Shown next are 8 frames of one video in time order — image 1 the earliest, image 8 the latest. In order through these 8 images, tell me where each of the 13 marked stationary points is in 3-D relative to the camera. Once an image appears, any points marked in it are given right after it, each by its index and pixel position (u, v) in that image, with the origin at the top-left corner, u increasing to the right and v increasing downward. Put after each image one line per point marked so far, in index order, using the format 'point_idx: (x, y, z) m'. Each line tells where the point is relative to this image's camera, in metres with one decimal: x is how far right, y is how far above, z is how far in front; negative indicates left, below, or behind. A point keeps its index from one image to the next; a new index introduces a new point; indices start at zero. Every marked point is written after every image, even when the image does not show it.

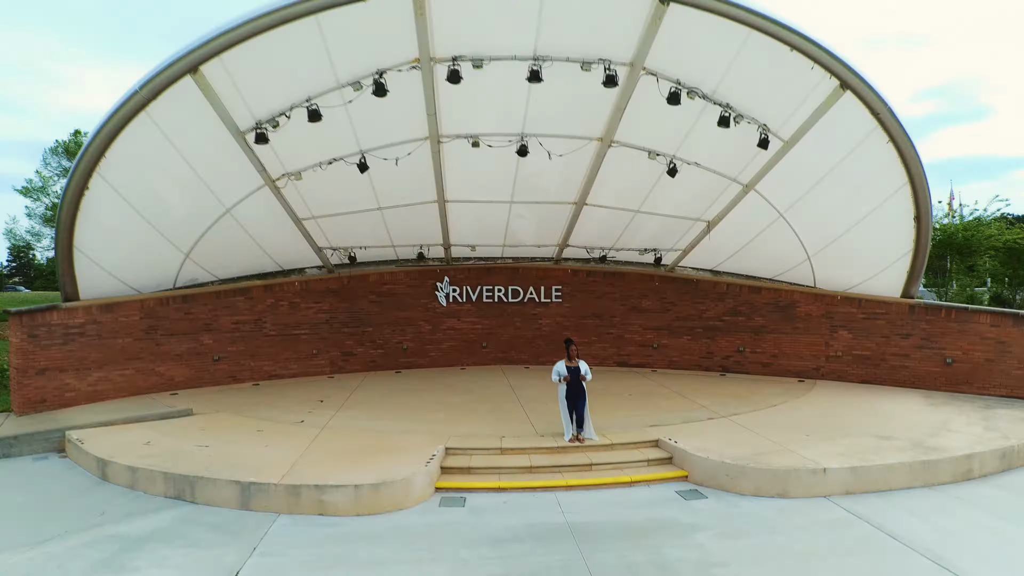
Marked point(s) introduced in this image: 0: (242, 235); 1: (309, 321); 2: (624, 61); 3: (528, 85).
0: (-2.6, +0.5, +8.0) m
1: (-2.3, -0.4, +9.4) m
2: (+0.8, +1.5, +5.6) m
3: (+0.1, +1.4, +5.8) m
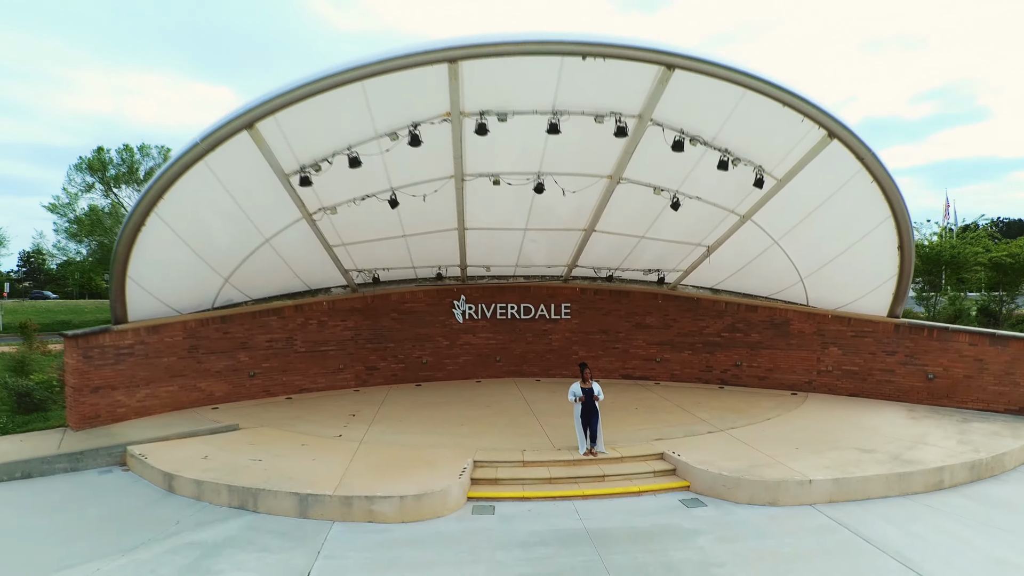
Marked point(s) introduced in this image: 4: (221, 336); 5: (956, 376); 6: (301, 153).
0: (-2.5, +0.3, +8.7) m
1: (-2.1, -0.6, +10.0) m
2: (+0.9, +1.3, +6.2) m
3: (+0.3, +1.2, +6.5) m
4: (-3.1, -0.5, +9.0) m
5: (+4.6, -0.9, +8.6) m
6: (-1.6, +1.0, +6.4) m
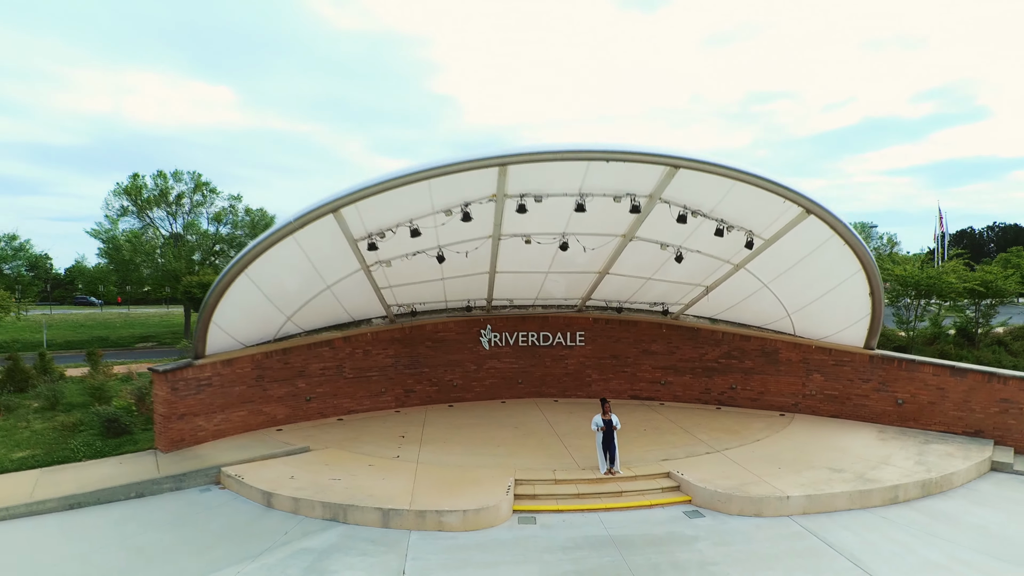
0: (-2.2, -0.1, +10.0) m
1: (-1.8, -1.0, +11.4) m
2: (+1.2, +0.8, +7.6) m
3: (+0.6, +0.7, +7.8) m
4: (-2.8, -1.0, +10.3) m
5: (+4.9, -1.4, +9.9) m
6: (-1.3, +0.6, +7.7) m
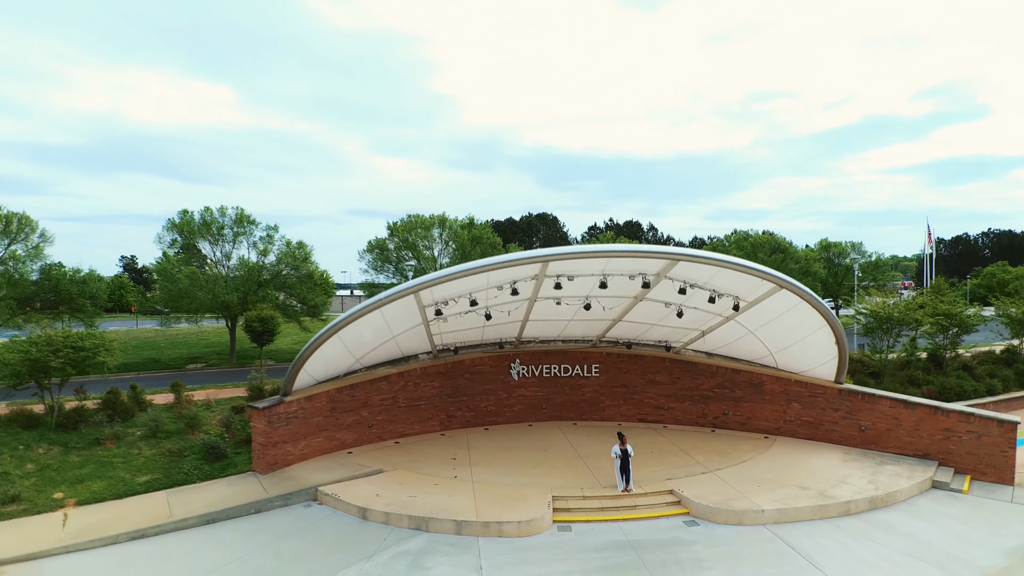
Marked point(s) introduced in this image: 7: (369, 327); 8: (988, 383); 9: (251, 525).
0: (-1.7, -0.8, +12.1) m
1: (-1.4, -1.7, +13.5) m
2: (+1.6, +0.2, +9.7) m
3: (+1.0, +0.1, +10.0) m
4: (-2.4, -1.6, +12.4) m
5: (+5.3, -2.0, +12.0) m
6: (-0.9, -0.1, +9.8) m
7: (-1.8, -0.5, +10.7) m
8: (+9.8, -2.0, +17.2) m
9: (-2.9, -2.6, +9.2) m
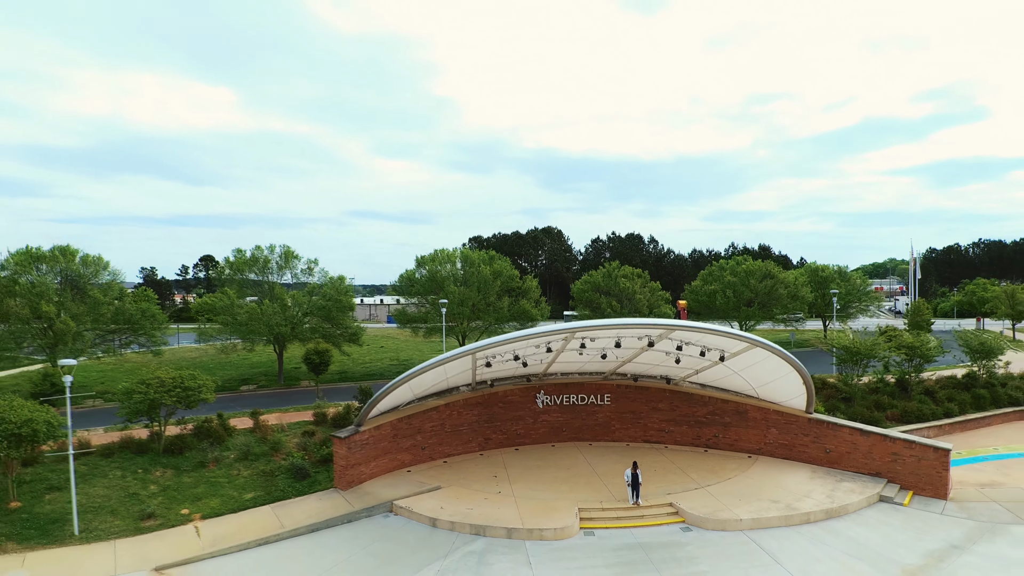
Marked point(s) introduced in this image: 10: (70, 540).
0: (-1.2, -1.7, +14.9) m
1: (-0.8, -2.6, +16.2) m
2: (+2.1, -0.7, +12.4) m
3: (+1.5, -0.8, +12.7) m
4: (-1.9, -2.5, +15.2) m
5: (+5.8, -2.9, +14.7) m
6: (-0.4, -1.0, +12.6) m
7: (-1.3, -1.3, +13.4) m
8: (+10.4, -2.8, +20.0) m
9: (-2.4, -3.5, +12.0) m
10: (-6.2, -3.6, +11.7) m
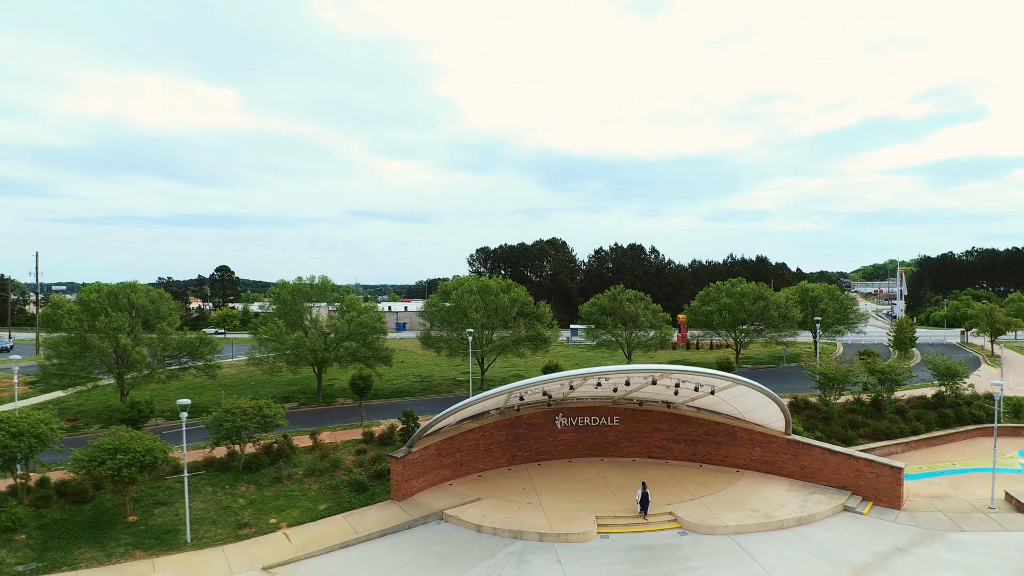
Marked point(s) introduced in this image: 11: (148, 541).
0: (-0.7, -2.6, +17.7) m
1: (-0.3, -3.5, +19.0) m
2: (+2.7, -1.6, +15.2) m
3: (+2.0, -1.7, +15.5) m
4: (-1.3, -3.4, +18.0) m
5: (+6.3, -3.8, +17.5) m
6: (+0.1, -1.8, +15.4) m
7: (-0.8, -2.2, +16.2) m
8: (+10.9, -3.7, +22.8) m
9: (-1.8, -4.4, +14.8) m
10: (-5.7, -4.5, +14.5) m
11: (-6.4, -4.4, +14.6) m
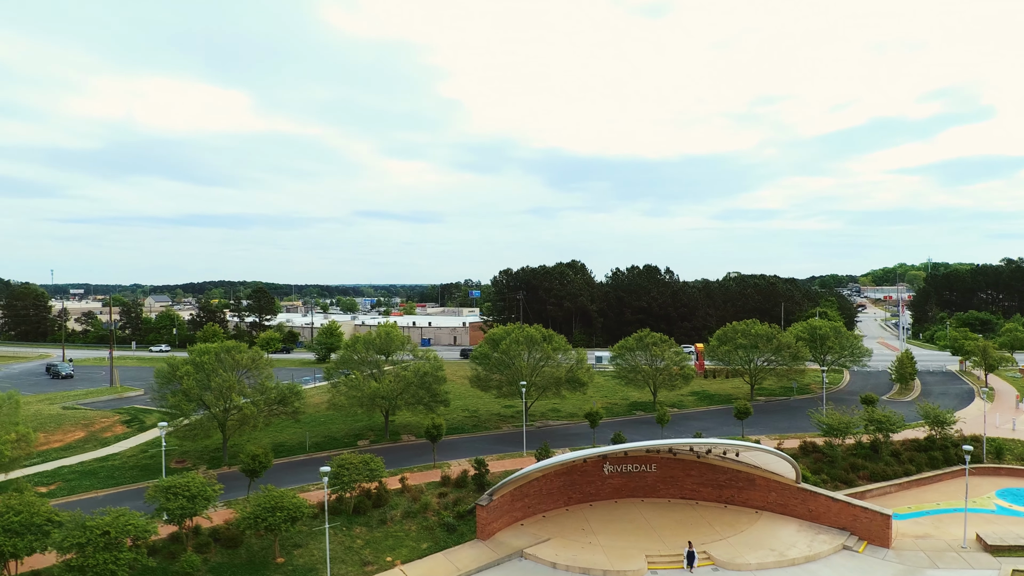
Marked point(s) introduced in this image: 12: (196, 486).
0: (+0.9, -4.6, +21.6) m
1: (+1.3, -5.4, +23.0) m
2: (+4.2, -3.6, +19.1) m
3: (+3.6, -3.7, +19.4) m
4: (+0.2, -5.4, +22.0) m
5: (+7.9, -5.7, +21.4) m
6: (+1.7, -3.8, +19.3) m
7: (+0.7, -4.2, +20.2) m
8: (+12.5, -5.7, +26.6) m
9: (-0.3, -6.4, +18.8) m
10: (-4.1, -6.4, +18.5) m
11: (-4.8, -6.4, +18.7) m
12: (-7.1, -4.5, +18.7) m
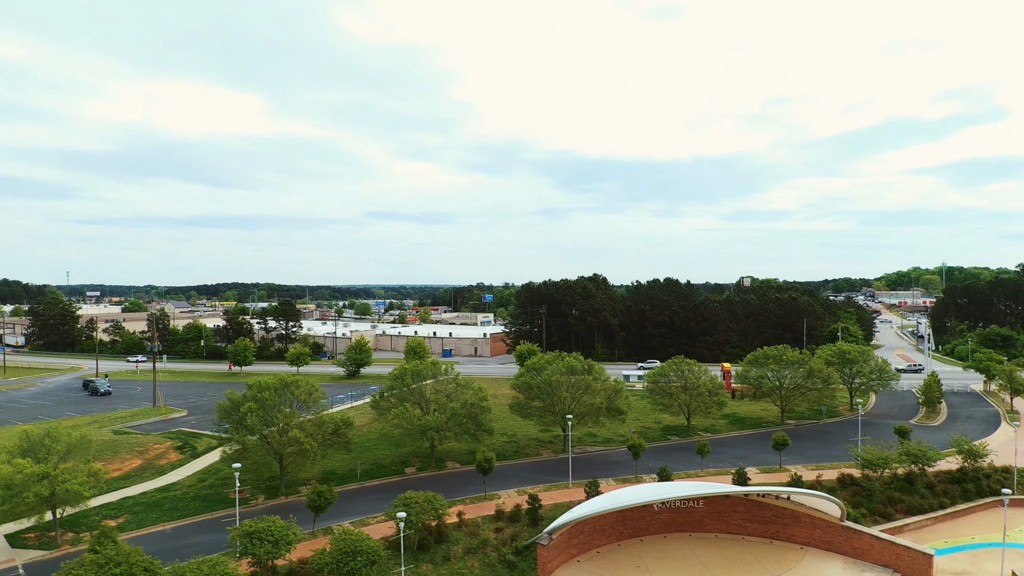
0: (+2.4, -5.8, +22.7) m
1: (+2.8, -6.7, +24.0) m
2: (+5.7, -4.8, +20.1) m
3: (+5.1, -4.9, +20.4) m
4: (+1.8, -6.6, +23.0) m
5: (+9.4, -7.0, +22.4) m
6: (+3.2, -5.1, +20.4) m
7: (+2.3, -5.5, +21.2) m
8: (+14.1, -6.9, +27.5) m
9: (+1.2, -7.6, +19.8) m
10: (-2.6, -7.7, +19.6) m
11: (-3.3, -7.7, +19.8) m
12: (-5.5, -5.7, +19.8) m
